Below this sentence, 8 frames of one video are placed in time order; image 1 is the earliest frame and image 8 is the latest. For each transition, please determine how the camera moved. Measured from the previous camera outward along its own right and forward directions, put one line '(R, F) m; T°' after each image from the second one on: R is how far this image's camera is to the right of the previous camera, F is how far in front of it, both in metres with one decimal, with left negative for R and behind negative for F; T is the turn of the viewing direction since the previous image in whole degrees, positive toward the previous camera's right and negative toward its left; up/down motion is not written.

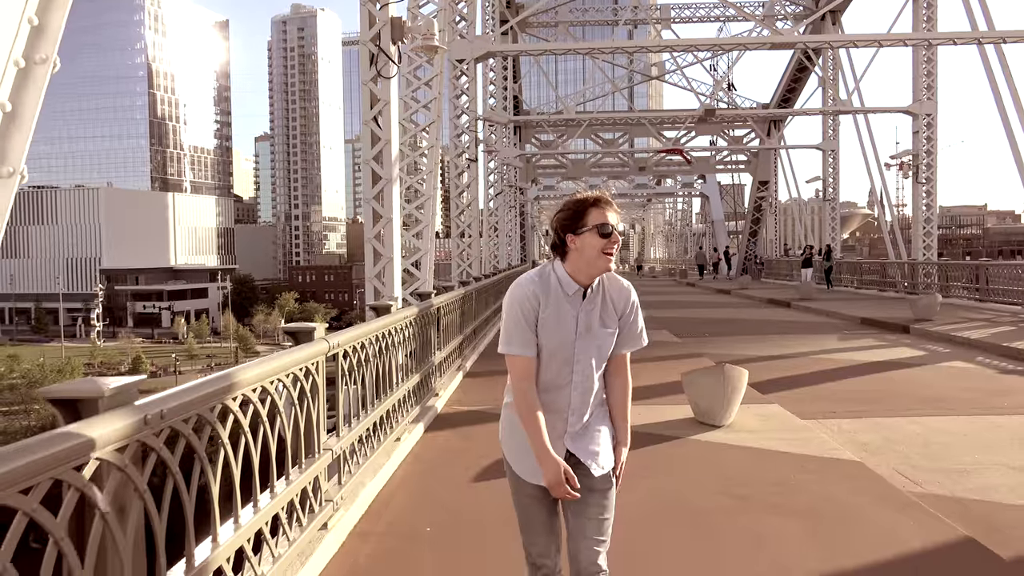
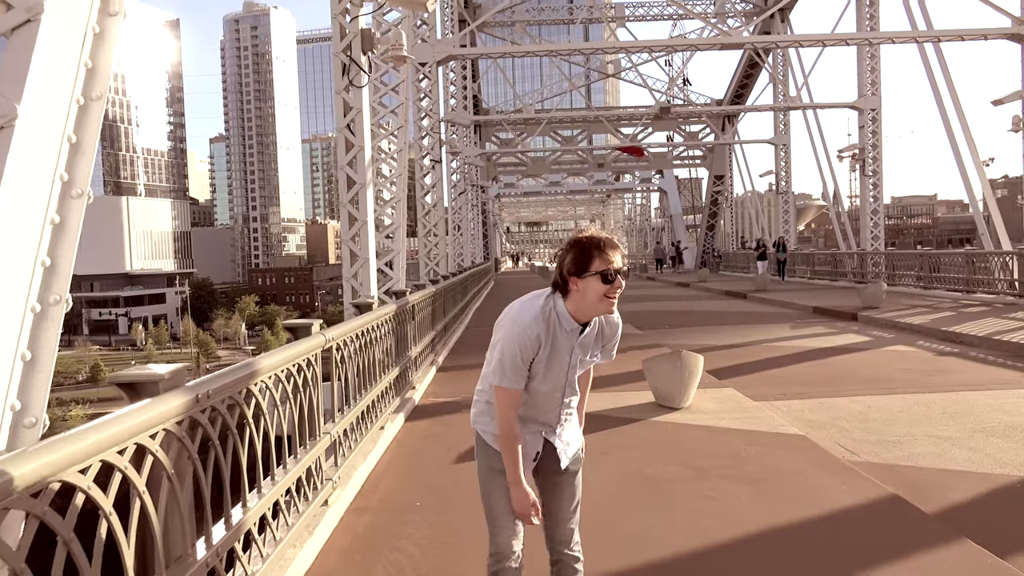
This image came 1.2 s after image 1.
(-0.1, -0.5) m; +3°
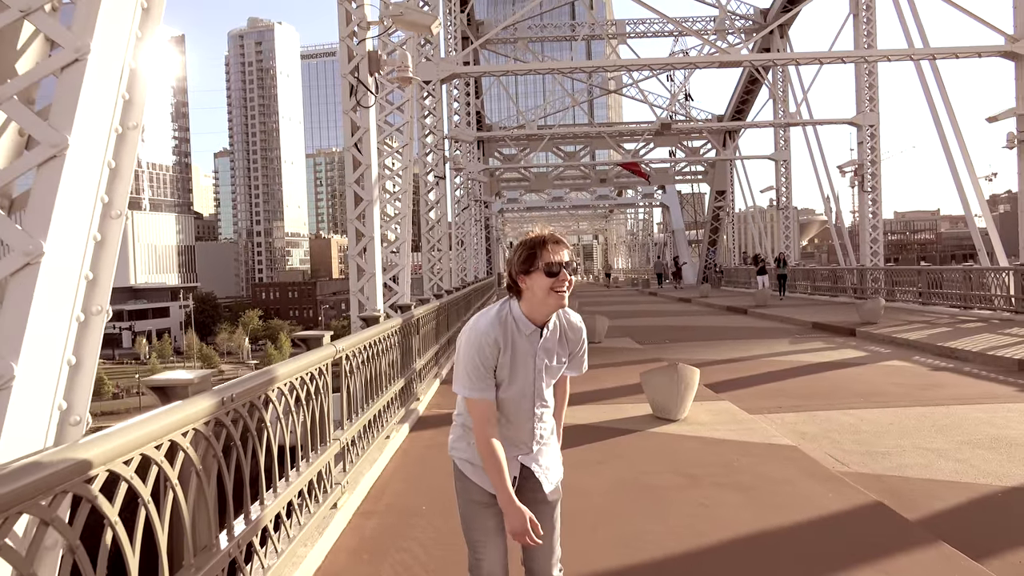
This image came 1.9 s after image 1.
(0.0, -0.2) m; 0°
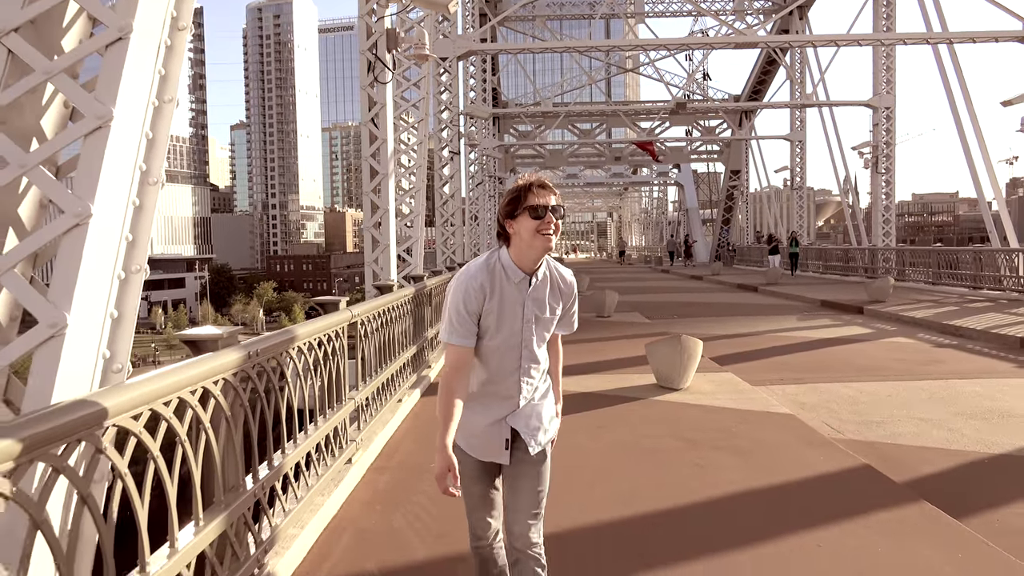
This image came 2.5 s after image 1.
(0.0, -0.2) m; -1°
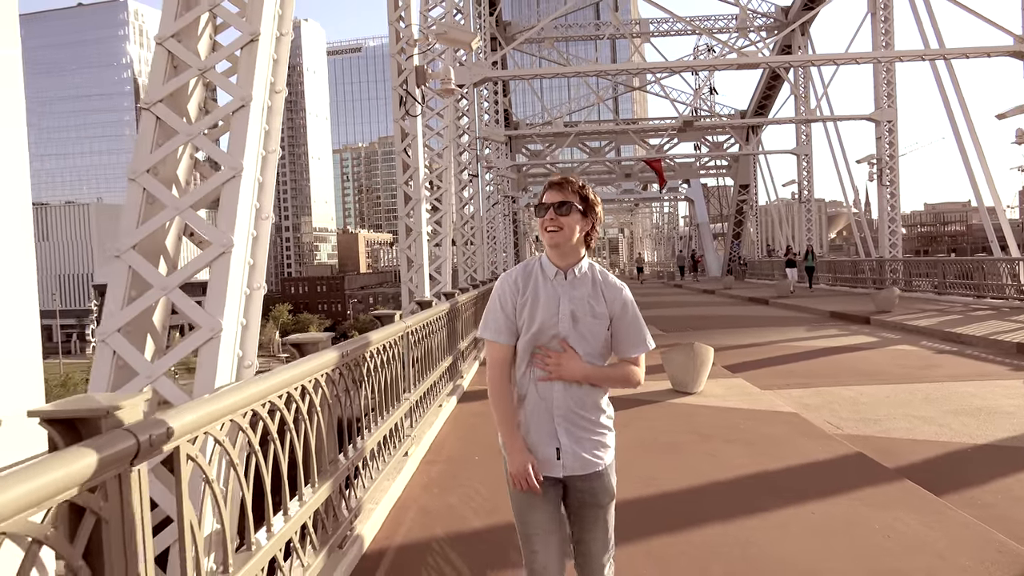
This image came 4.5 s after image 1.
(-0.1, -0.8) m; -1°
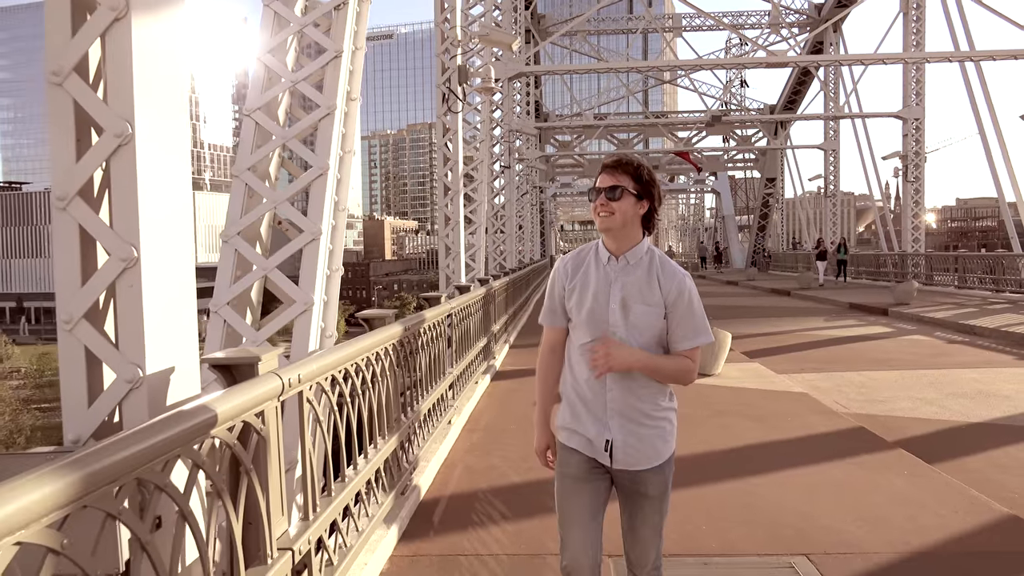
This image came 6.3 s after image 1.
(-0.1, -0.7) m; -2°
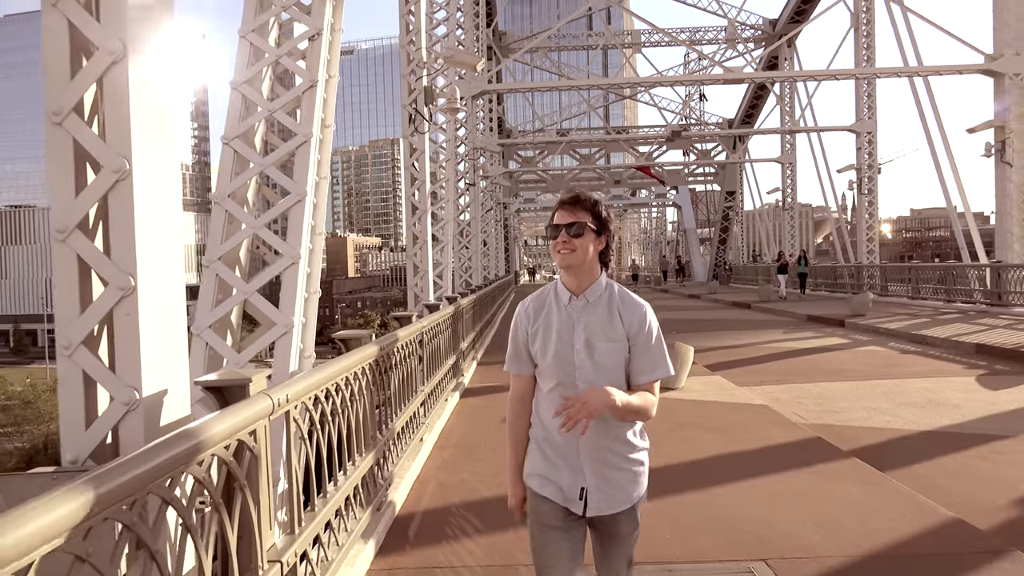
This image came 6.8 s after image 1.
(0.0, -0.2) m; +2°
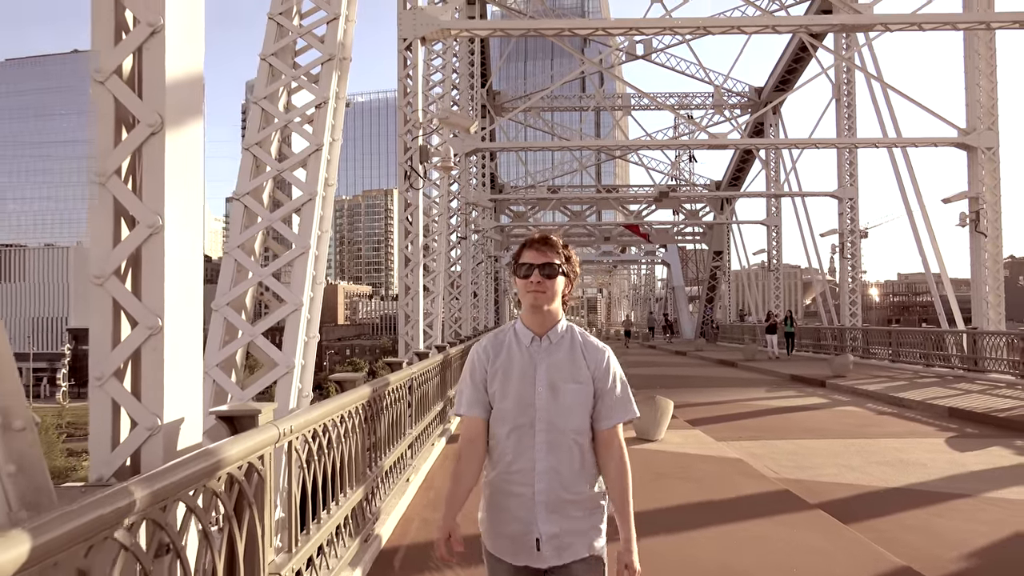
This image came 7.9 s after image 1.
(0.0, -0.4) m; +1°
